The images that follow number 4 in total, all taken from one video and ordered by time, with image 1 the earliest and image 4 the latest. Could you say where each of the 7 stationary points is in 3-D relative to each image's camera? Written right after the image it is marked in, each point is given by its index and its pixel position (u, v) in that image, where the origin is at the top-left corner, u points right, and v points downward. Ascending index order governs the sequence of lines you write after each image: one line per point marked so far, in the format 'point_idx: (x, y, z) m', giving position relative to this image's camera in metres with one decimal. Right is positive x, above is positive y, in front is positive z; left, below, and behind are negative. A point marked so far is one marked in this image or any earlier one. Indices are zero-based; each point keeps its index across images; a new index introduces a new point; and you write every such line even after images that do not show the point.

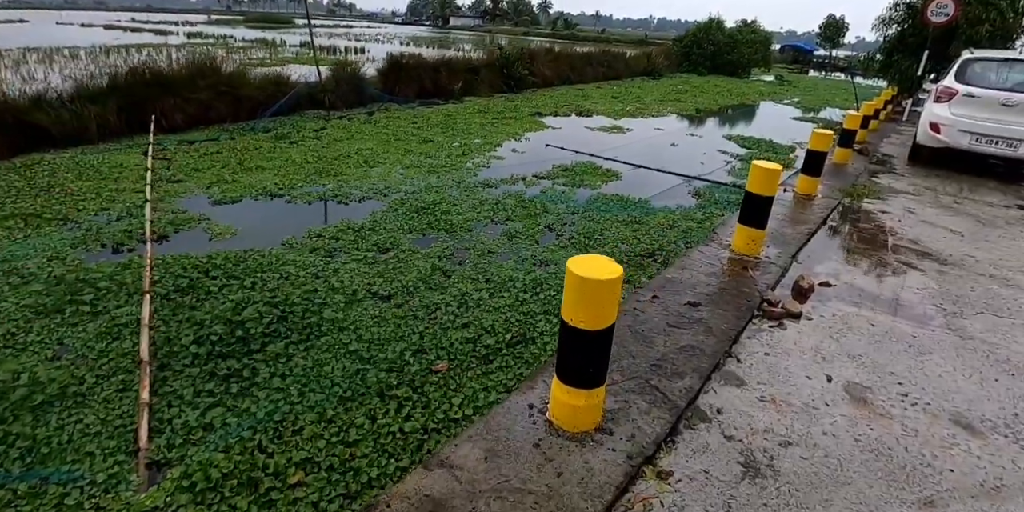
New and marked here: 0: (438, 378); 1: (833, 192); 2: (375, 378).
0: (-0.3, -0.6, +2.6) m
1: (+2.2, +0.4, +4.0) m
2: (-0.6, -0.6, +2.6) m
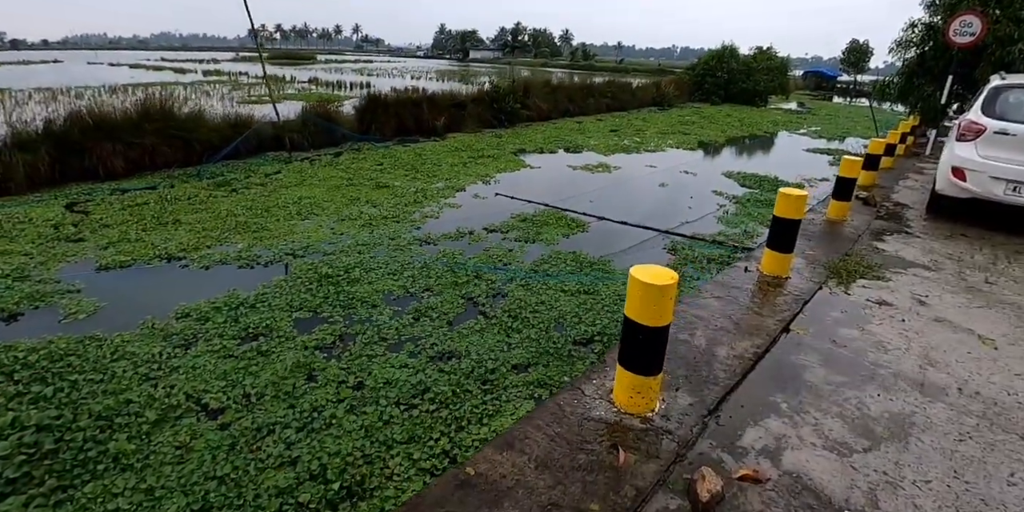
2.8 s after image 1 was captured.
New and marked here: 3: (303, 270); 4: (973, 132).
0: (-1.0, -1.0, +1.8) m
1: (+1.7, 0.0, +3.1) m
2: (-1.3, -1.0, +1.8) m
3: (-1.5, -0.1, +4.1) m
4: (+3.5, +1.0, +4.4) m
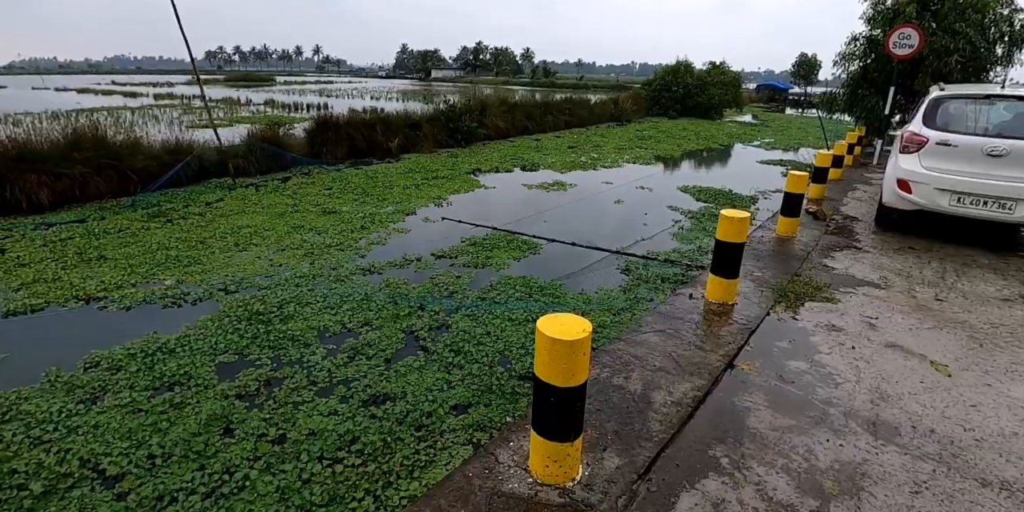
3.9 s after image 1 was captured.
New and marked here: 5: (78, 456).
0: (-1.2, -1.1, +1.5) m
1: (+1.3, -0.1, +3.0) m
2: (-1.5, -1.2, +1.5) m
3: (-1.9, -0.3, +3.9) m
4: (+3.1, +0.9, +4.4) m
5: (-1.9, -0.9, +2.4) m
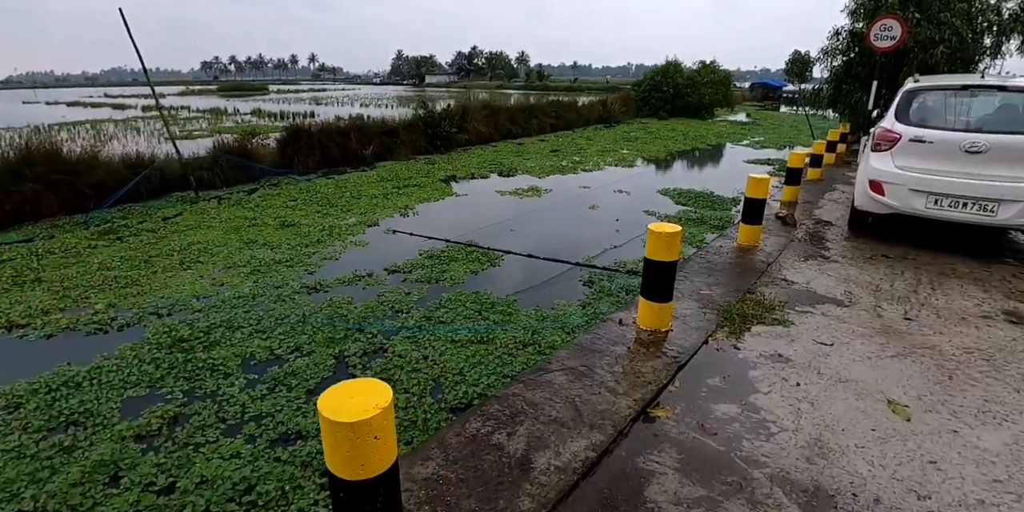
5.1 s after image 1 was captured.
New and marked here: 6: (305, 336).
0: (-1.5, -1.3, +1.2) m
1: (+1.0, -0.2, +2.7) m
2: (-1.8, -1.3, +1.2) m
3: (-2.2, -0.5, +3.6) m
4: (+2.7, +0.8, +4.1) m
5: (-2.2, -1.0, +2.2) m
6: (-1.3, -0.5, +3.5) m
